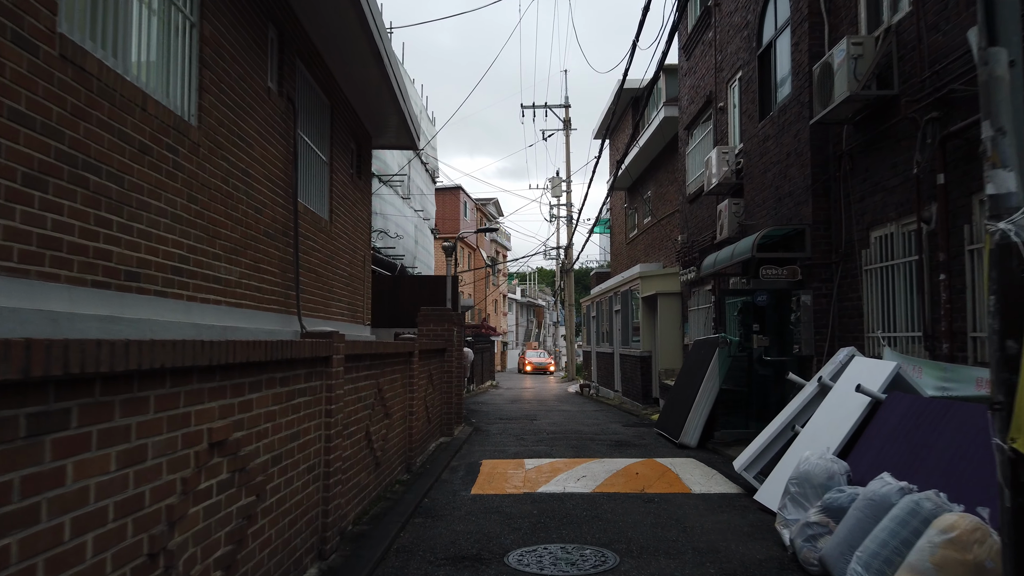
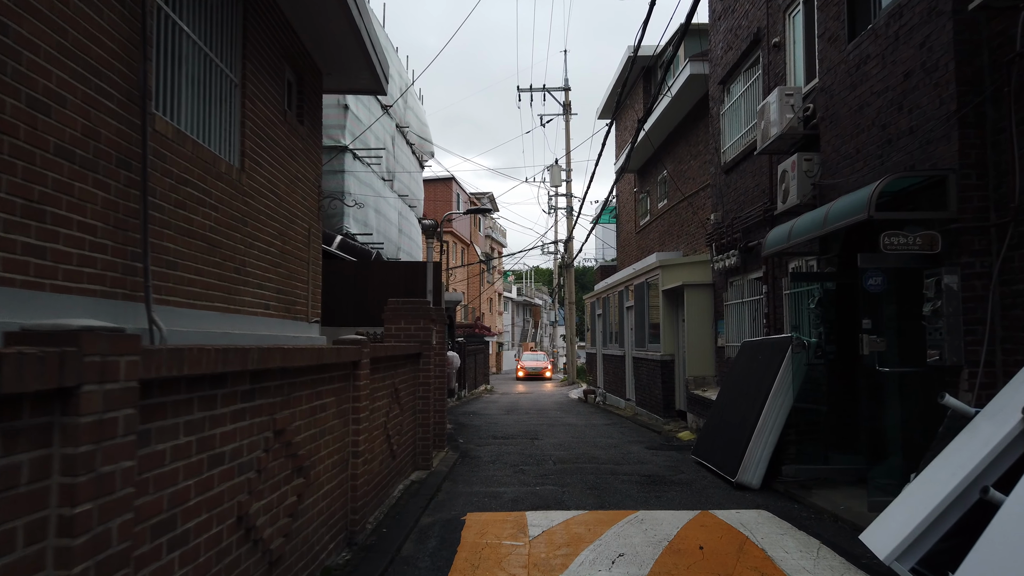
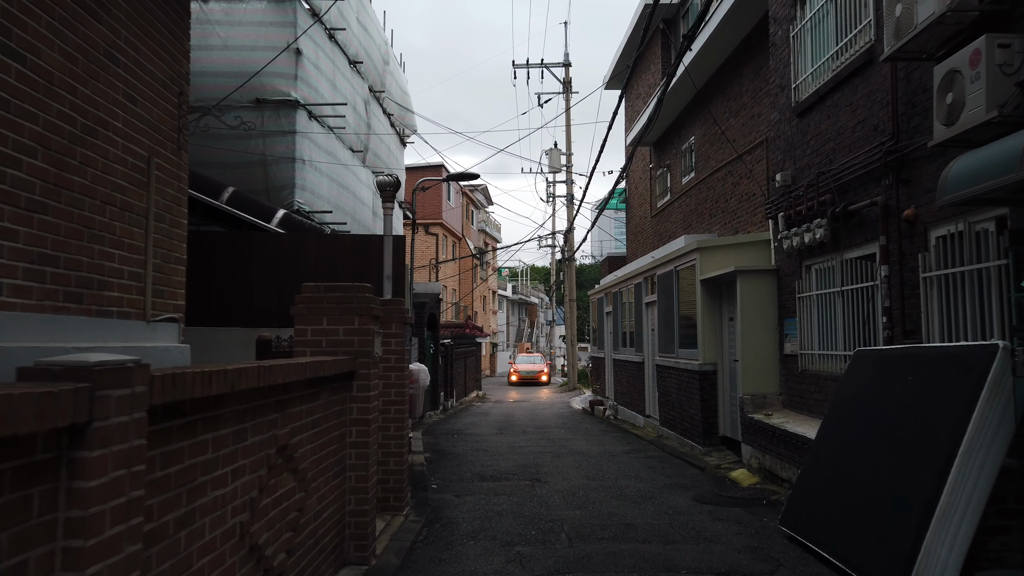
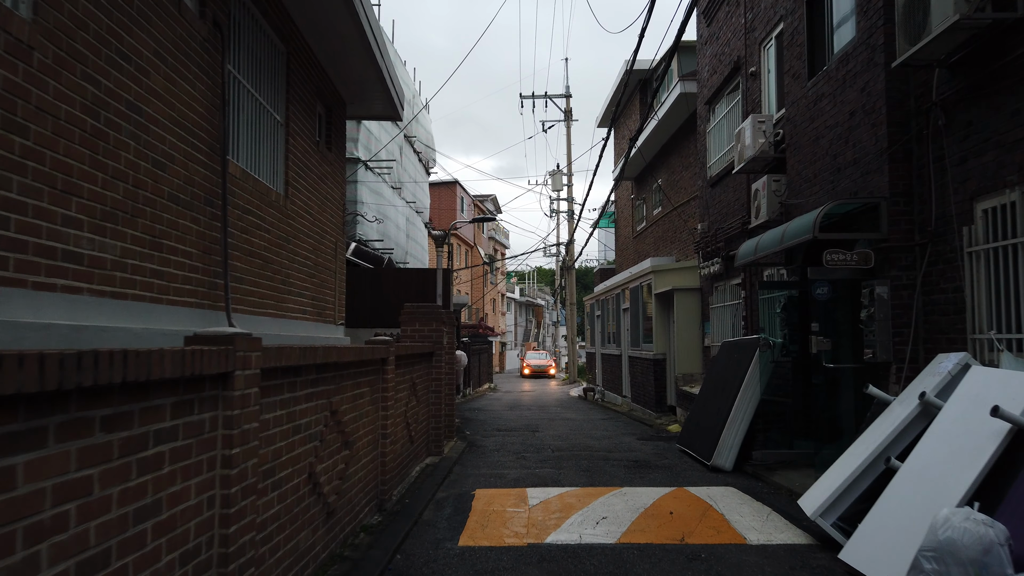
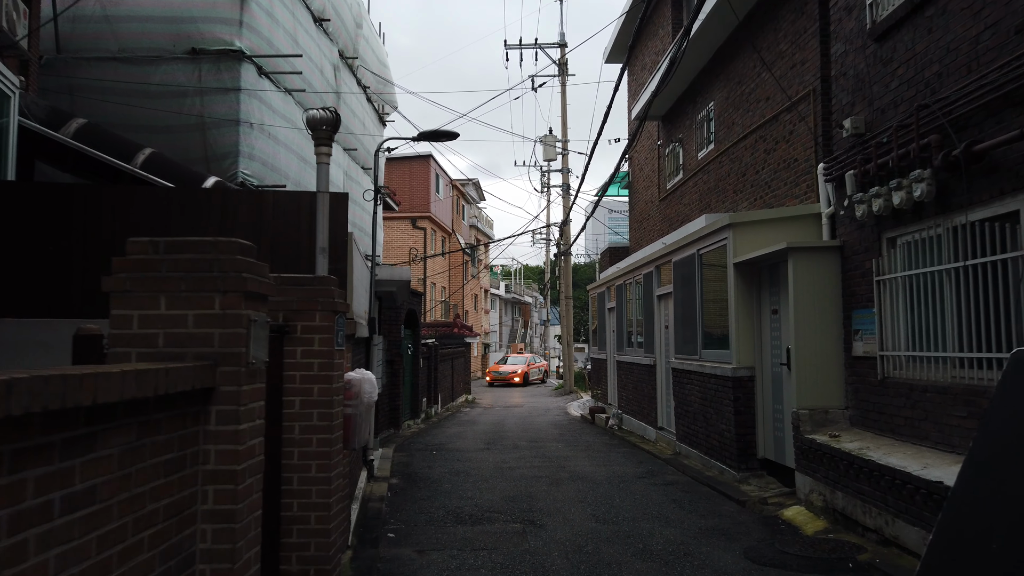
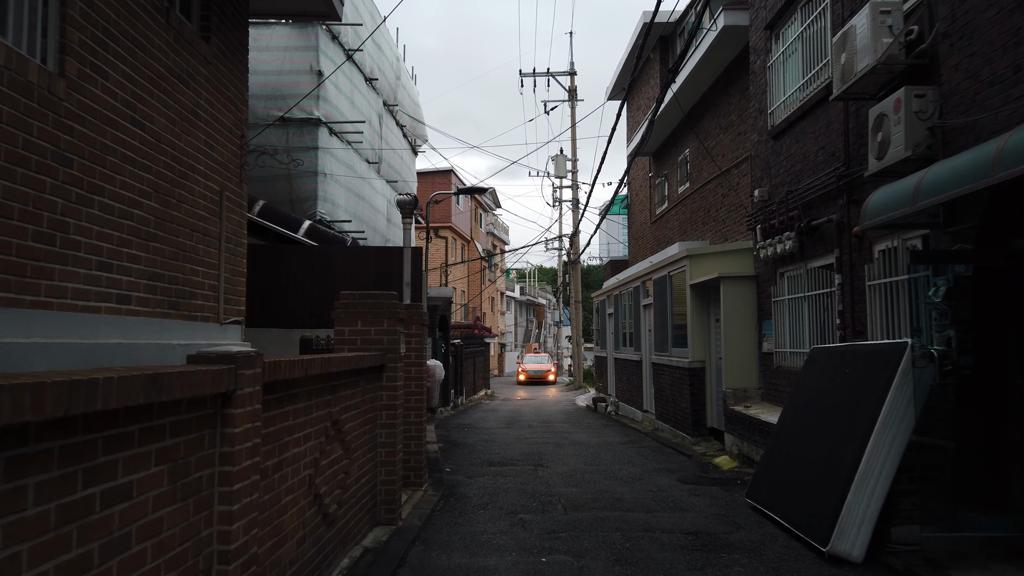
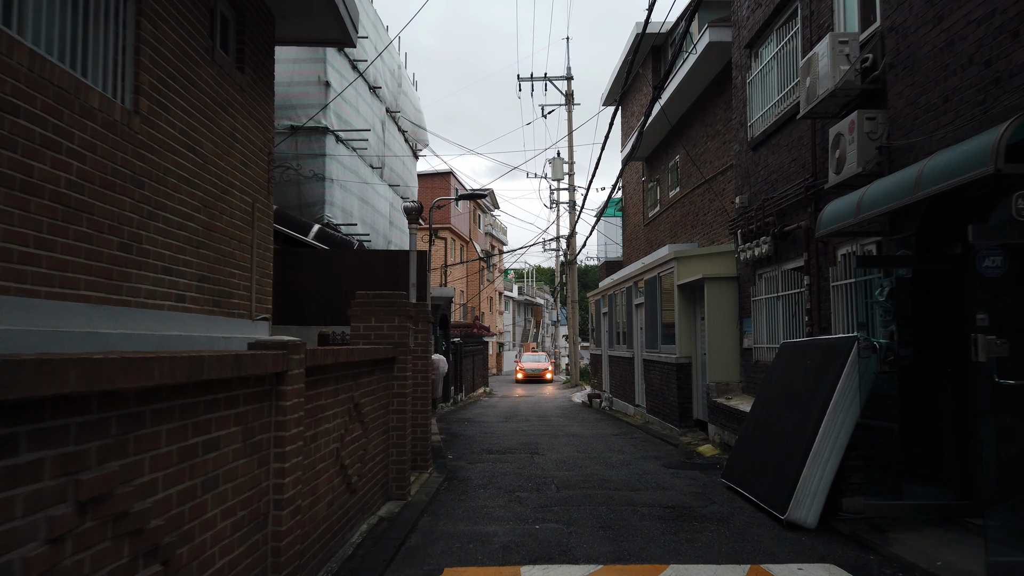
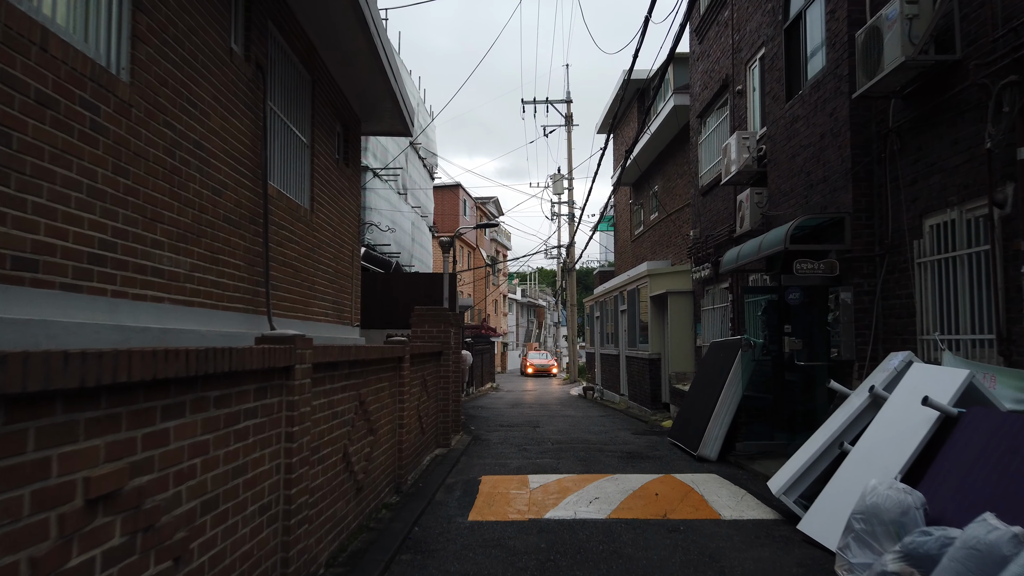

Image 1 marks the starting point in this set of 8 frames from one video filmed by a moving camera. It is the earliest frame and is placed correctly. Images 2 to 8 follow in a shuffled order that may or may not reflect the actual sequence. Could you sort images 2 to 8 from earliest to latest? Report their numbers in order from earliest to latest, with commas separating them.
8, 4, 2, 7, 6, 3, 5
